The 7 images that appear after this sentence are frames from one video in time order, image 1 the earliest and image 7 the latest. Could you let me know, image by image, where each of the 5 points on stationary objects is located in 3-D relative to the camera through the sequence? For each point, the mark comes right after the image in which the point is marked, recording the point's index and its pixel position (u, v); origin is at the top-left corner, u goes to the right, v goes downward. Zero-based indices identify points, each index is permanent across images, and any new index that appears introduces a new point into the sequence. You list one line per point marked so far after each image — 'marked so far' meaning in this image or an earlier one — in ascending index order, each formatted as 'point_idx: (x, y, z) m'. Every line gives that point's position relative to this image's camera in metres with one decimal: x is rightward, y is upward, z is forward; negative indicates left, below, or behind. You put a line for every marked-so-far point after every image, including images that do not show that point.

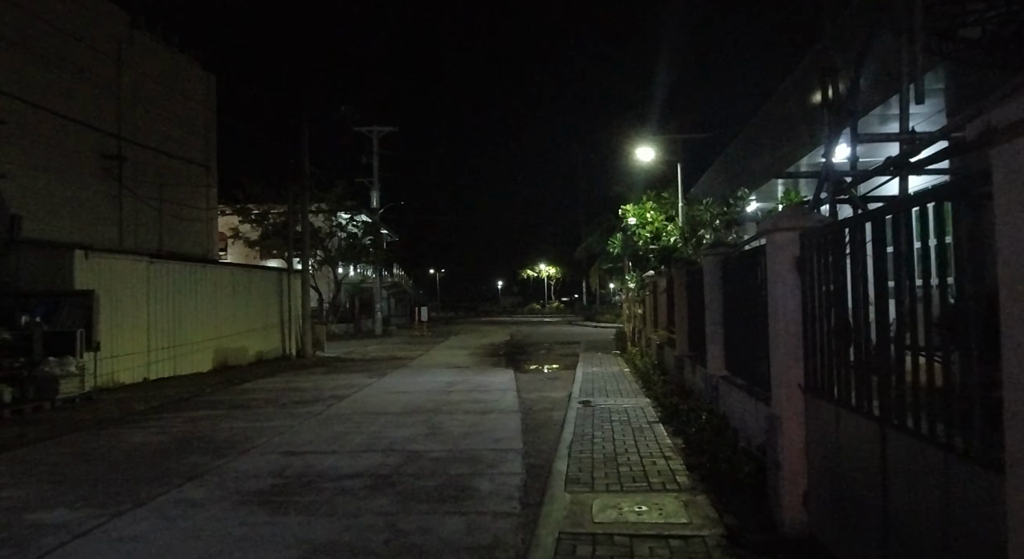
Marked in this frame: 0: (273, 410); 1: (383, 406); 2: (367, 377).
0: (-4.8, -2.6, +13.5) m
1: (-2.5, -2.5, +13.4) m
2: (-4.2, -2.9, +19.9) m
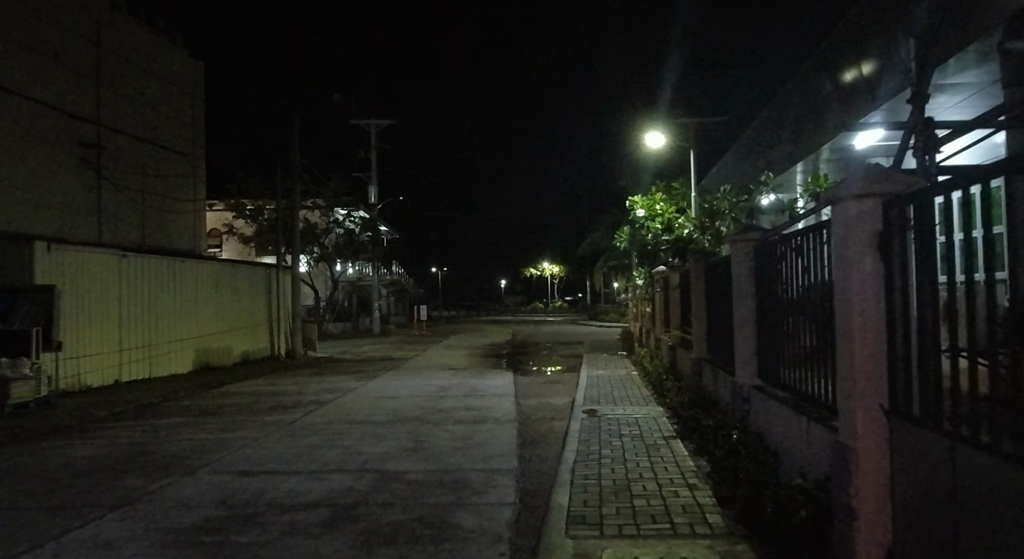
0: (-4.8, -2.5, +12.2) m
1: (-2.6, -2.4, +12.1) m
2: (-4.2, -2.7, +18.6) m
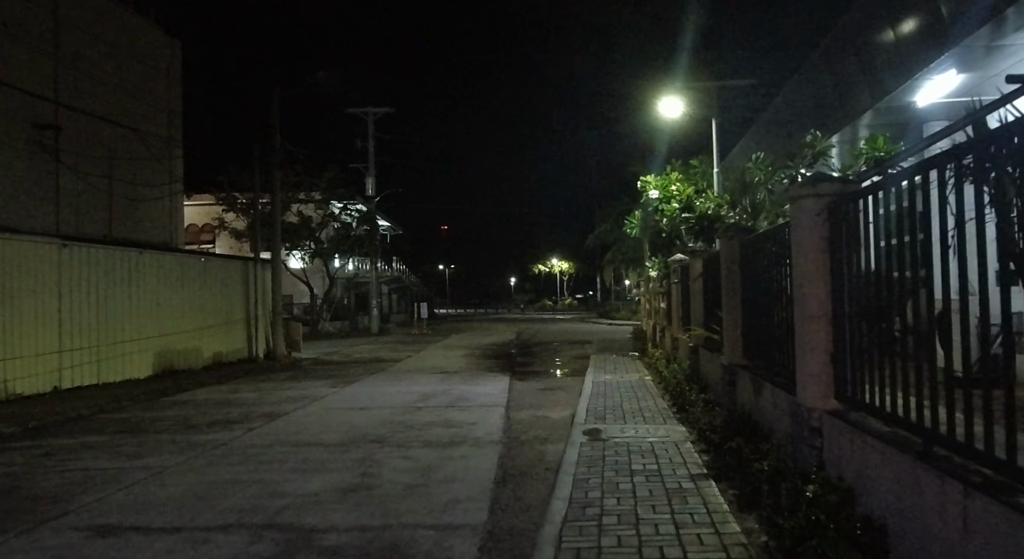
0: (-5.0, -2.3, +10.0) m
1: (-2.8, -2.2, +9.9) m
2: (-4.3, -2.5, +16.4) m
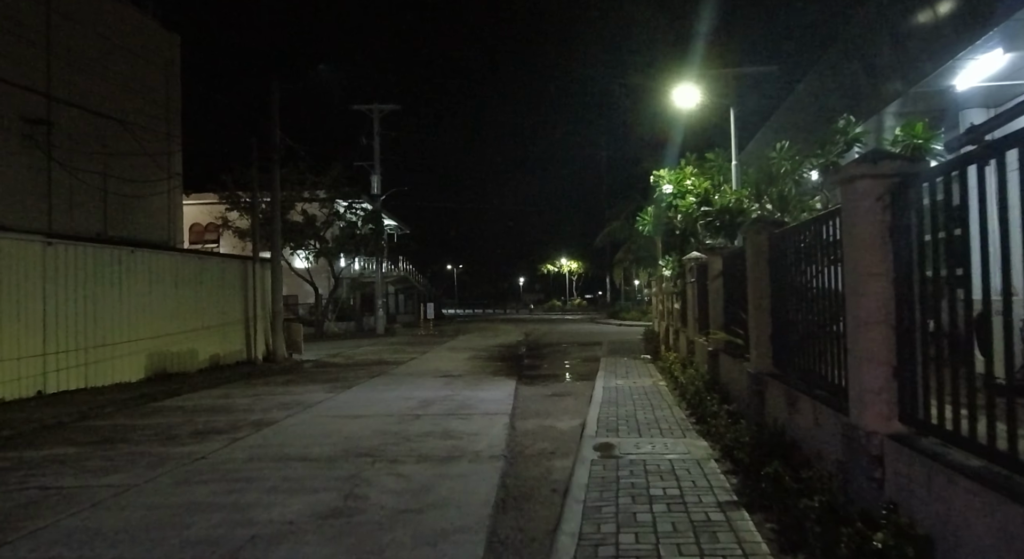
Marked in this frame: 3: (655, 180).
0: (-5.0, -2.3, +9.2) m
1: (-2.7, -2.2, +9.1) m
2: (-4.2, -2.5, +15.7) m
3: (+3.5, +2.4, +16.6) m
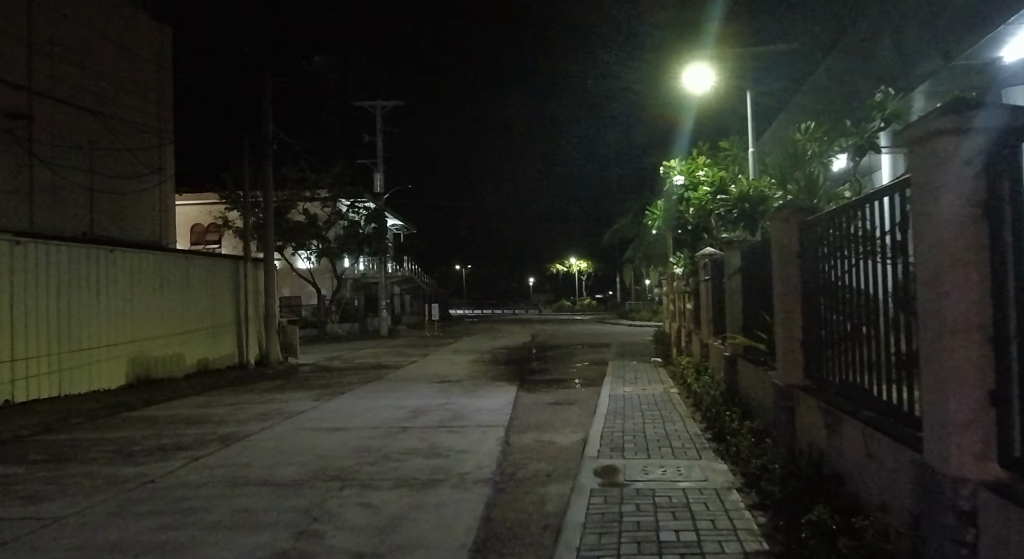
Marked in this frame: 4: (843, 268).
0: (-5.1, -2.3, +8.3) m
1: (-2.8, -2.2, +8.1) m
2: (-4.2, -2.5, +14.7) m
3: (+3.5, +2.5, +15.5) m
4: (+2.6, +0.1, +5.5) m
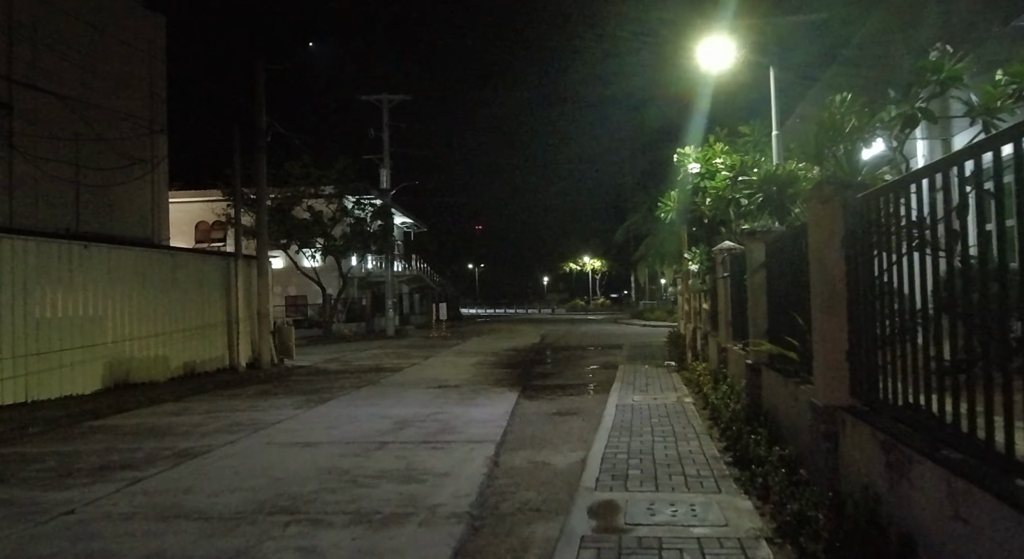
0: (-5.2, -2.3, +7.2) m
1: (-3.0, -2.2, +6.9) m
2: (-4.2, -2.5, +13.6) m
3: (+3.5, +2.5, +14.2) m
4: (+2.4, +0.1, +4.2) m
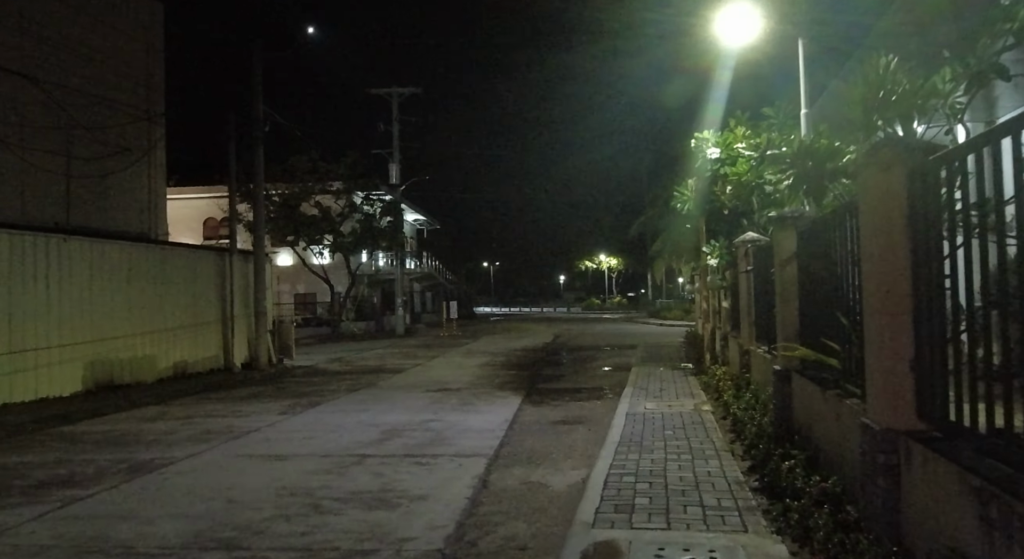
0: (-5.3, -2.2, +6.3) m
1: (-3.1, -2.1, +6.0) m
2: (-4.1, -2.4, +12.6) m
3: (+3.6, +2.6, +13.1) m
4: (+2.2, +0.2, +3.1) m
